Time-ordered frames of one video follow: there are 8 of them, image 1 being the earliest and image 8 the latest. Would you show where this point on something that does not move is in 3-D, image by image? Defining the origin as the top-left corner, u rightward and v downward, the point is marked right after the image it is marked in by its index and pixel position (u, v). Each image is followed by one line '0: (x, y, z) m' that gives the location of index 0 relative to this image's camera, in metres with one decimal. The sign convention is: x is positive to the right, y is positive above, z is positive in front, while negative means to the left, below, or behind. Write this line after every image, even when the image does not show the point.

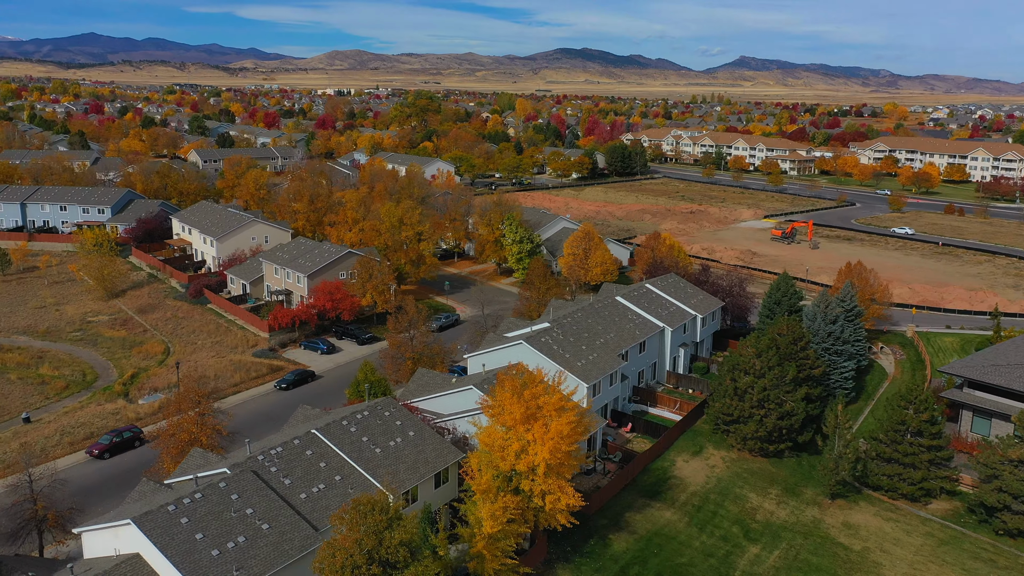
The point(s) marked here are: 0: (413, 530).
0: (-2.3, -5.4, +18.4) m
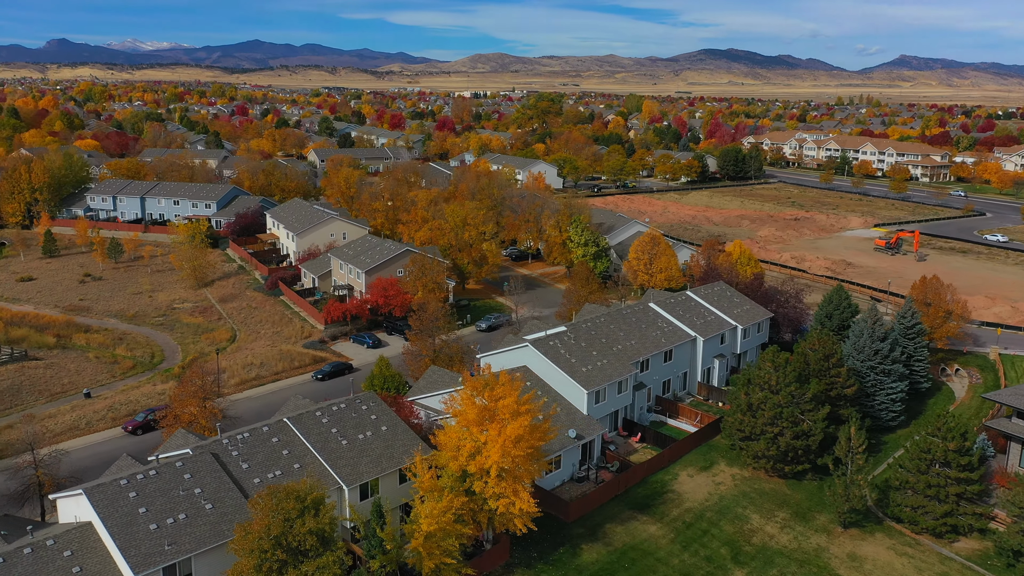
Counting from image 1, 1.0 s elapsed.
0: (-4.3, -5.3, +18.9) m
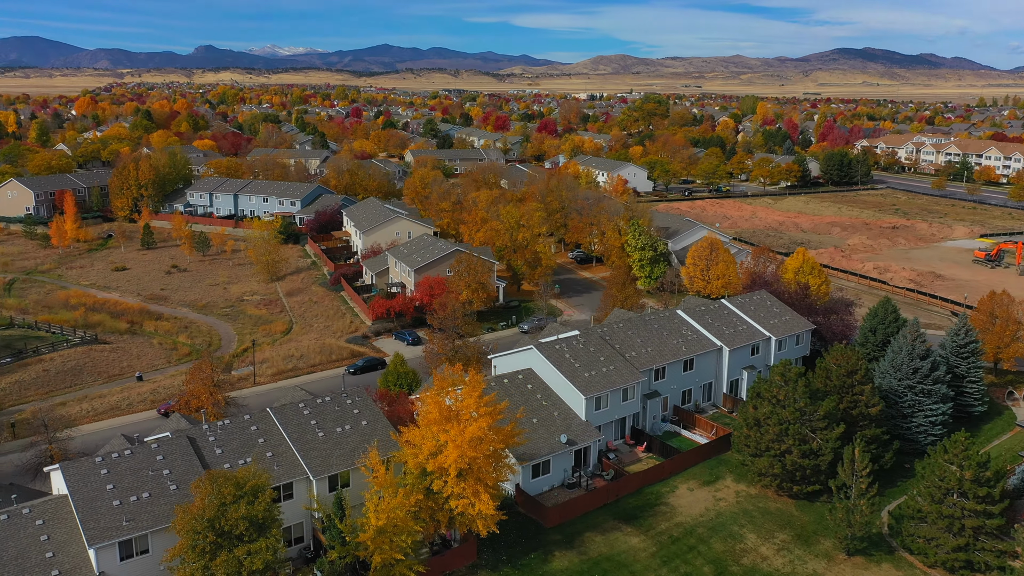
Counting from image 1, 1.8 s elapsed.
0: (-5.9, -5.2, +19.6) m
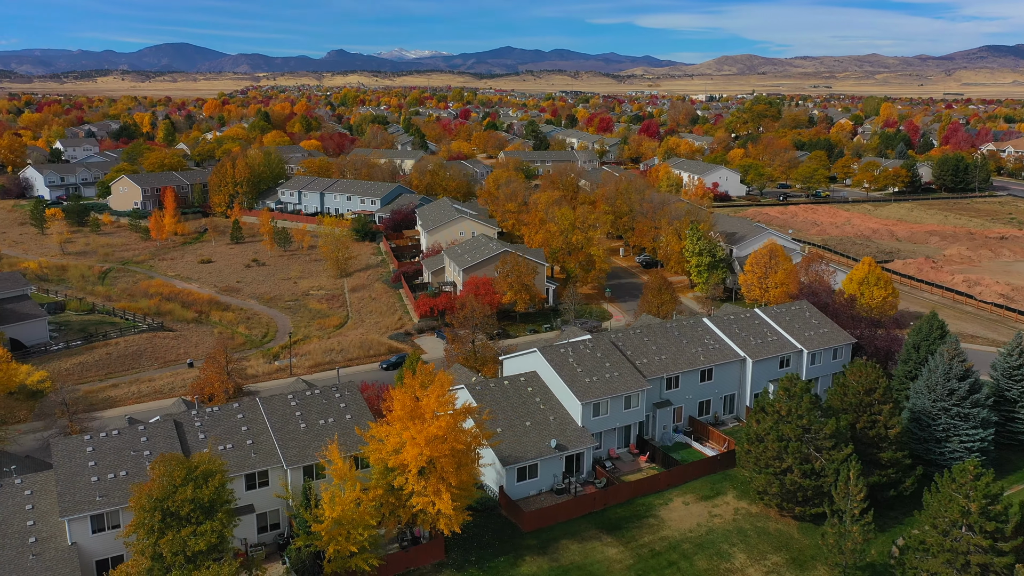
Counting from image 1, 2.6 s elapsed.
0: (-7.4, -5.1, +20.4) m
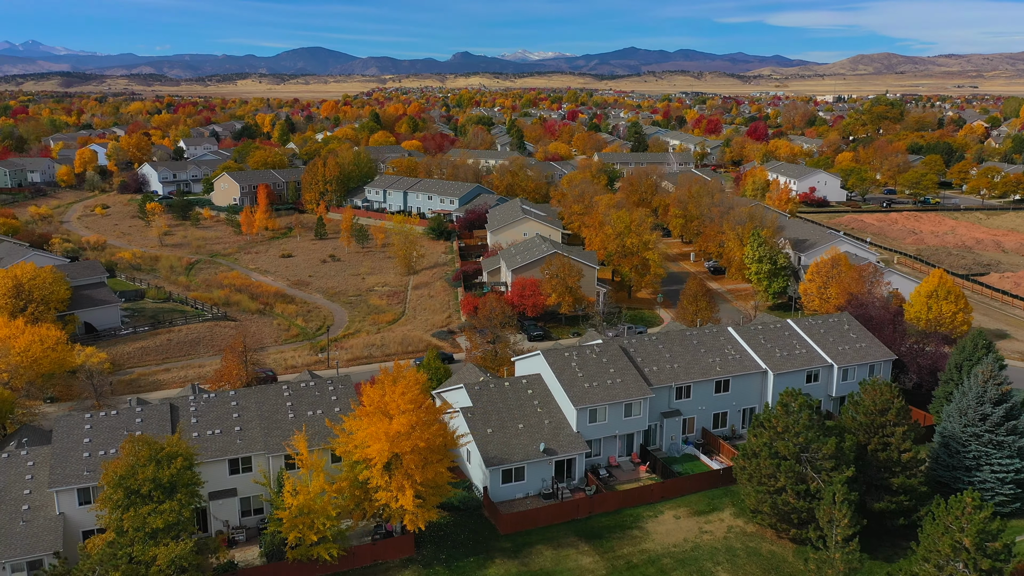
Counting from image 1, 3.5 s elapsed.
0: (-8.8, -4.8, +21.5) m
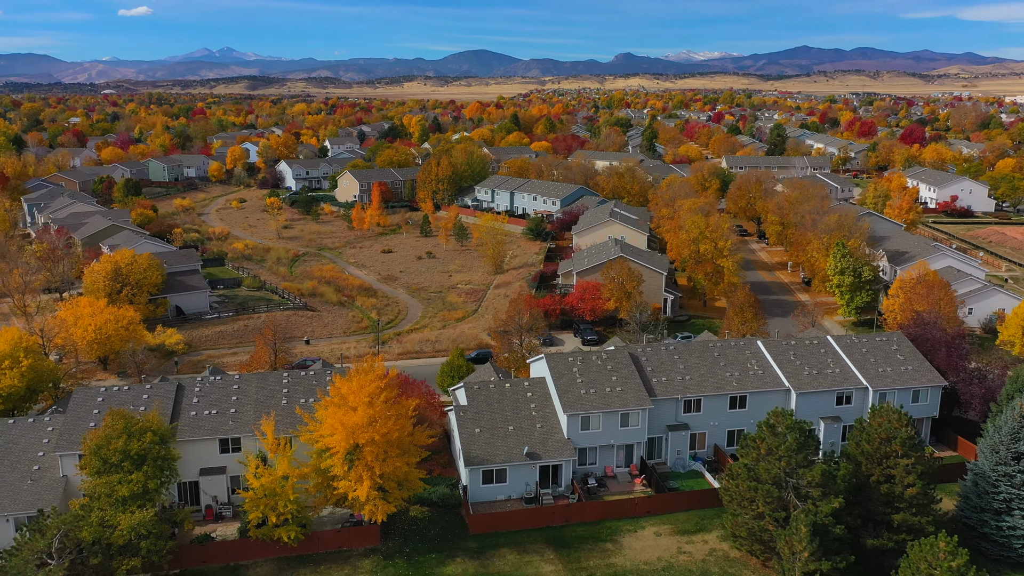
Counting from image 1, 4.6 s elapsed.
0: (-10.3, -4.5, +23.2) m
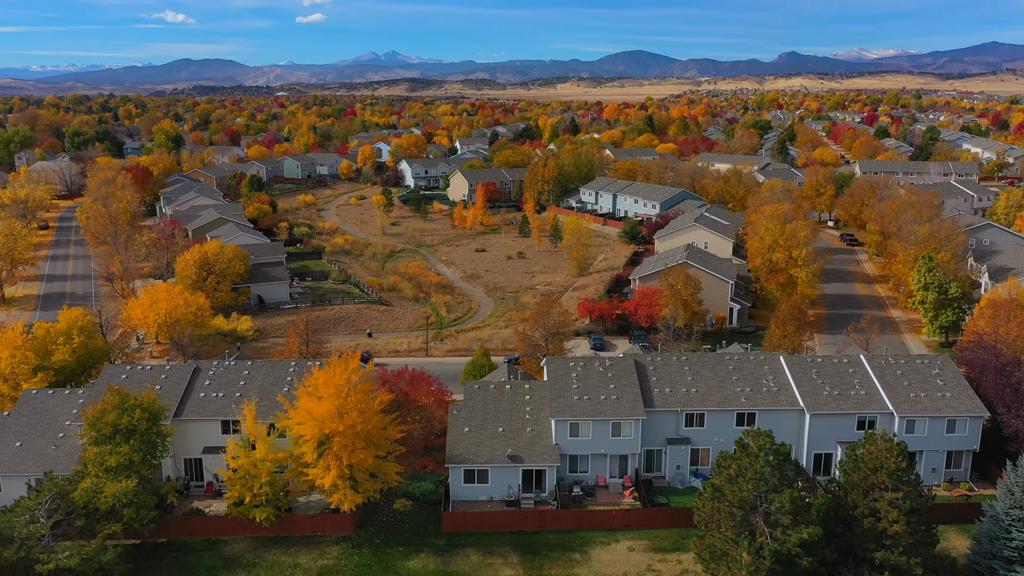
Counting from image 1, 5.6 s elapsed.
0: (-11.4, -4.1, +25.1) m
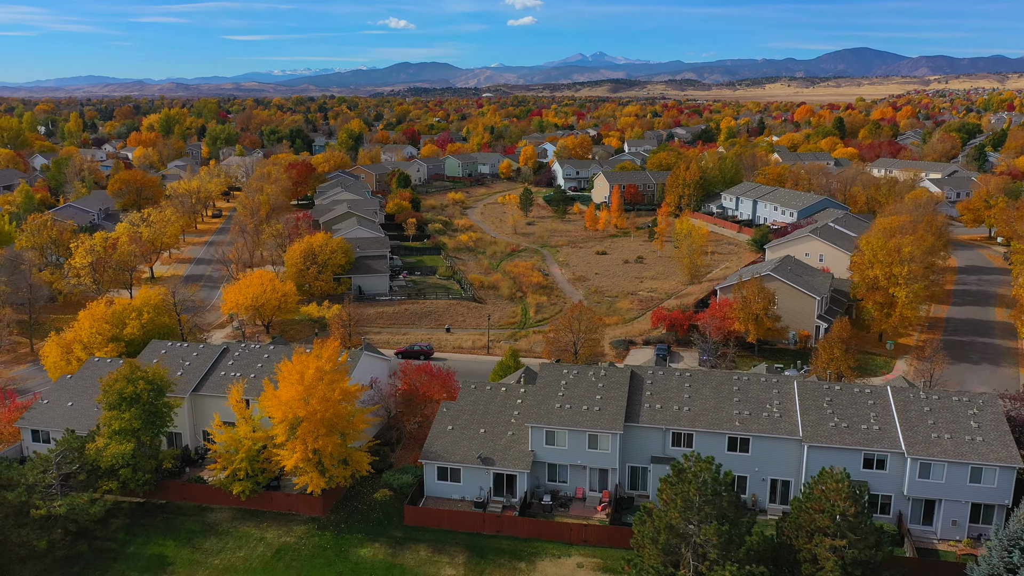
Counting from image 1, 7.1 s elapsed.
0: (-12.5, -3.6, +27.9) m
